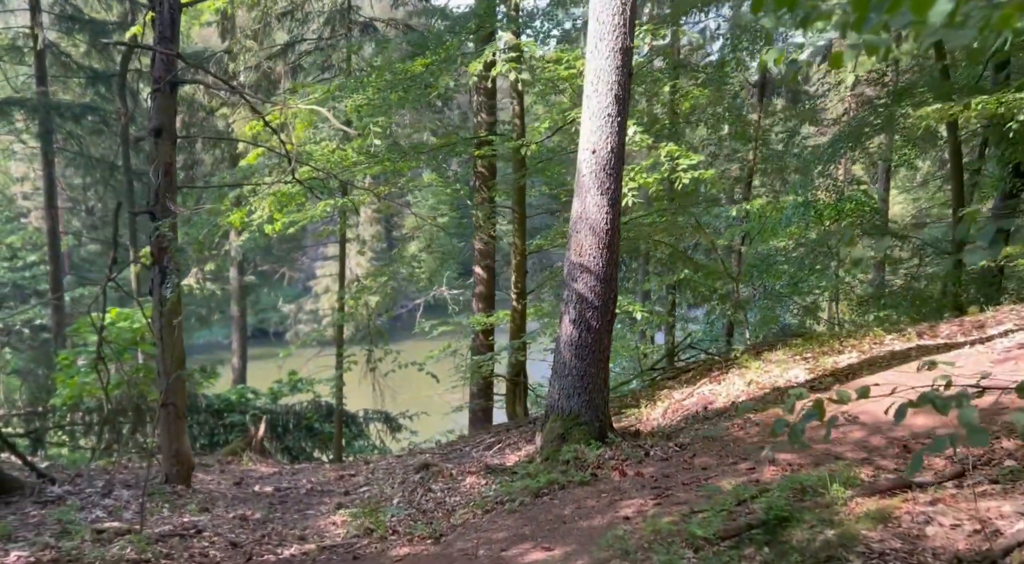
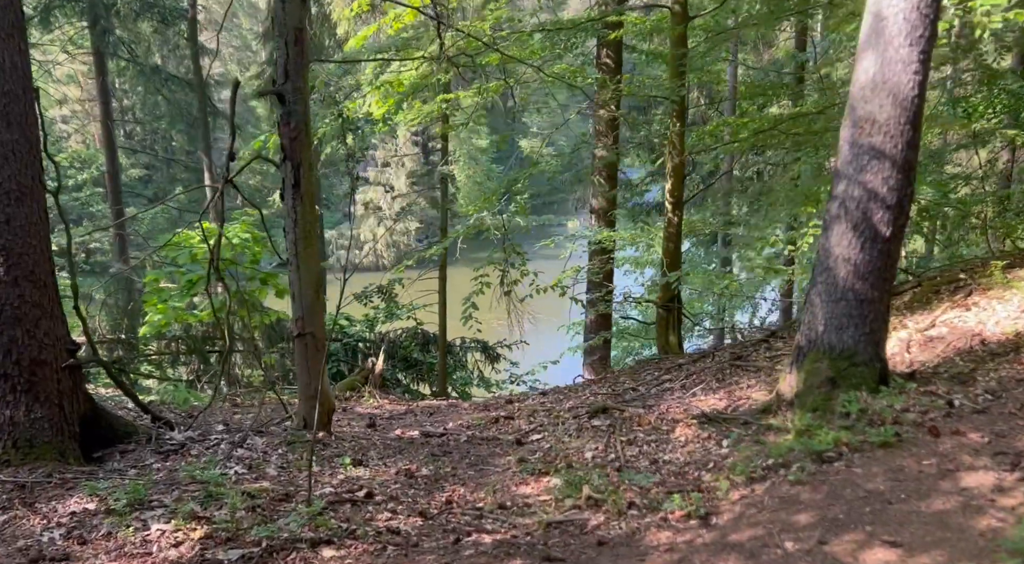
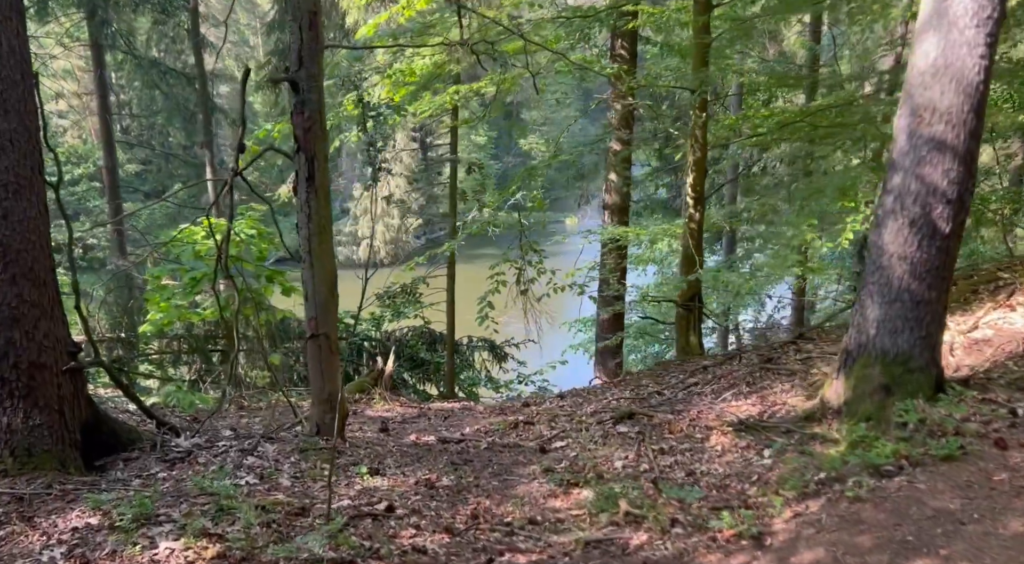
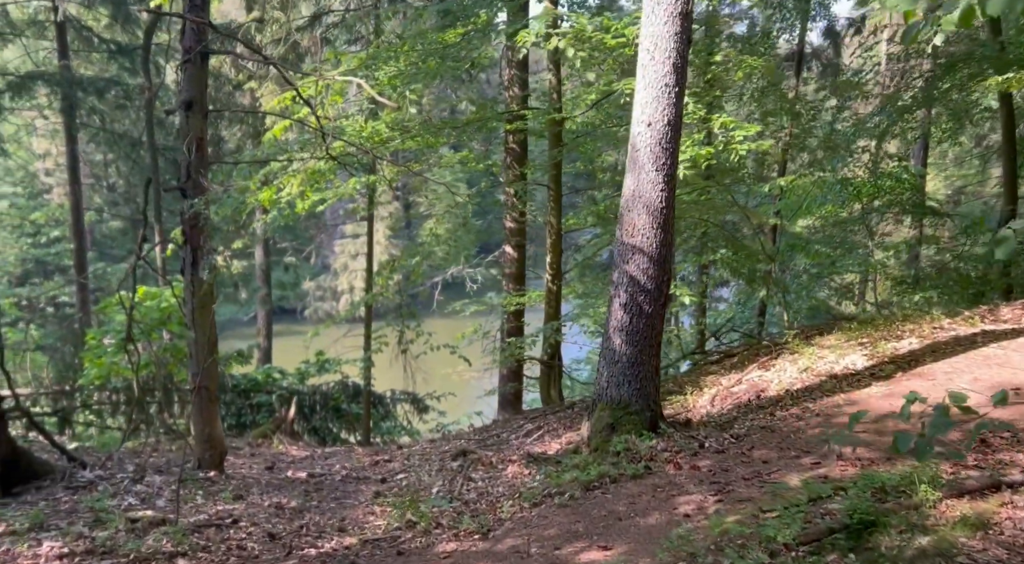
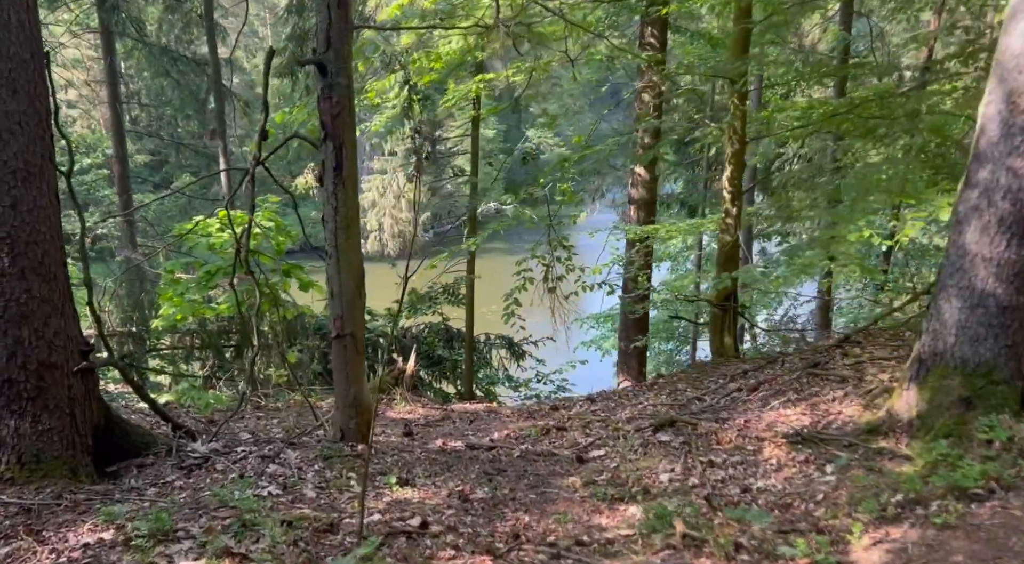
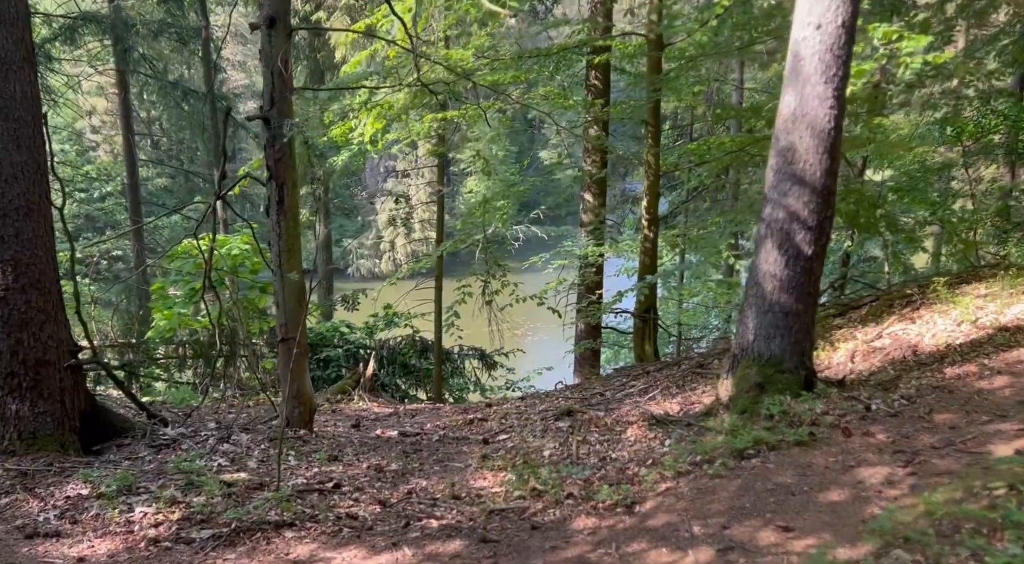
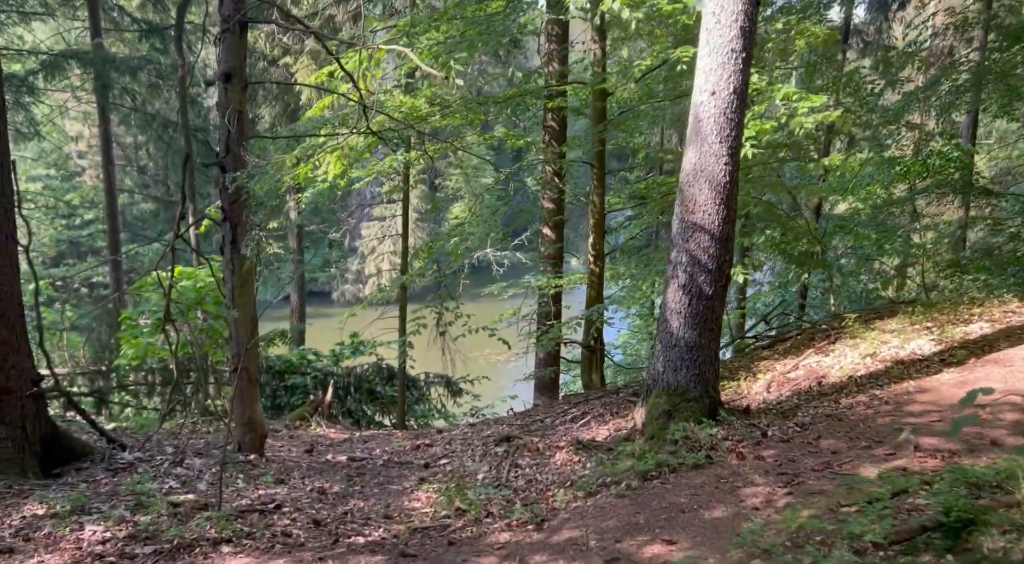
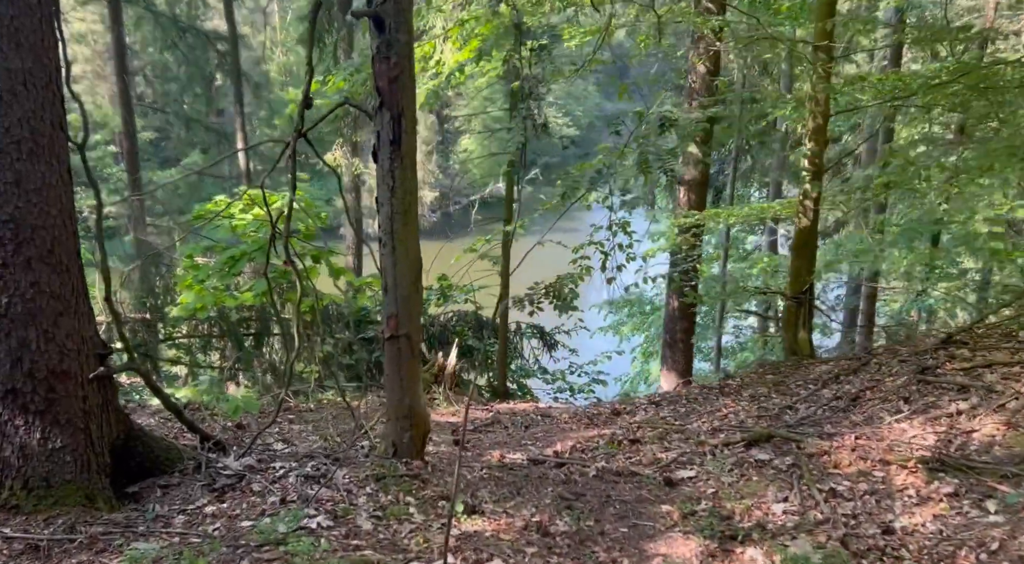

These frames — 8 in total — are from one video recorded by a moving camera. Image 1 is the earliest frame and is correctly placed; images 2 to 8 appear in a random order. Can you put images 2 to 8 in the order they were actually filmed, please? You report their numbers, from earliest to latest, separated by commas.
4, 7, 6, 2, 3, 5, 8
